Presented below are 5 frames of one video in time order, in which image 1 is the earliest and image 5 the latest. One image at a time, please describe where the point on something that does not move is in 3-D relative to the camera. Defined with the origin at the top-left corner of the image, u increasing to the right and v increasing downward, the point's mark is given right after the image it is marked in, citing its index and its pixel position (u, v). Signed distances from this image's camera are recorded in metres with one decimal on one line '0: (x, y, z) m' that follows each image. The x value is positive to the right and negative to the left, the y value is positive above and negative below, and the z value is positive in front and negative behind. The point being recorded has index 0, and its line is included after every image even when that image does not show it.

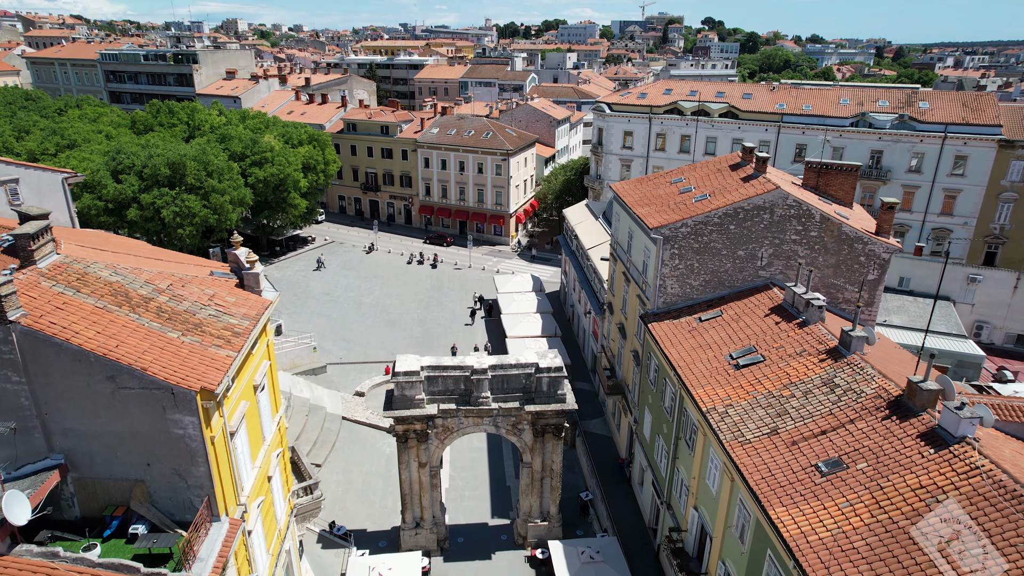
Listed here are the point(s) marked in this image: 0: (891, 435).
0: (+11.7, -4.5, +18.0) m
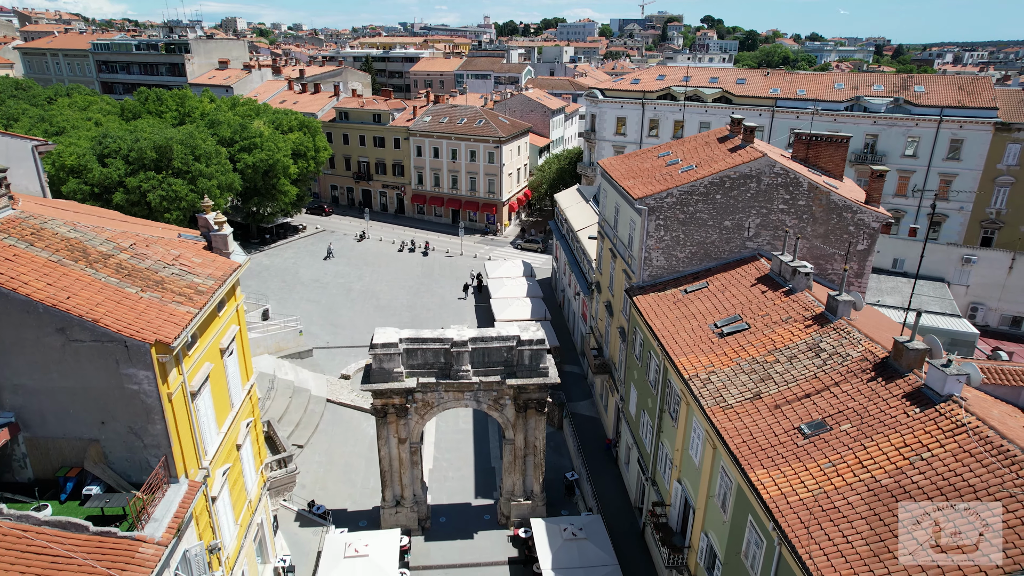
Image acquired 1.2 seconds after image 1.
0: (+10.9, -3.2, +17.3) m
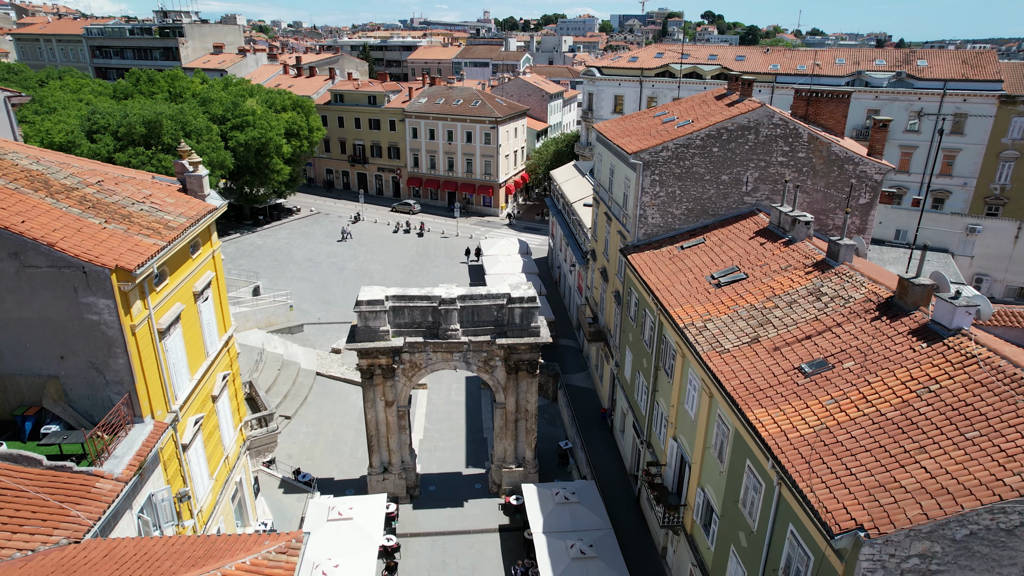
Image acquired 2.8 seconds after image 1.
0: (+10.4, -1.3, +16.4) m
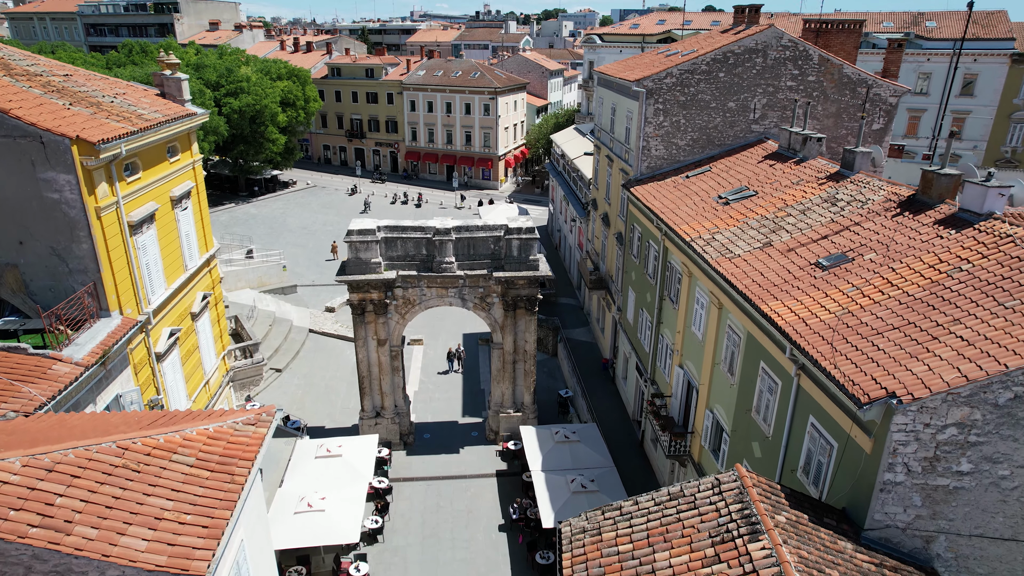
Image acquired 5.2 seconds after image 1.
0: (+10.3, +1.6, +15.3) m
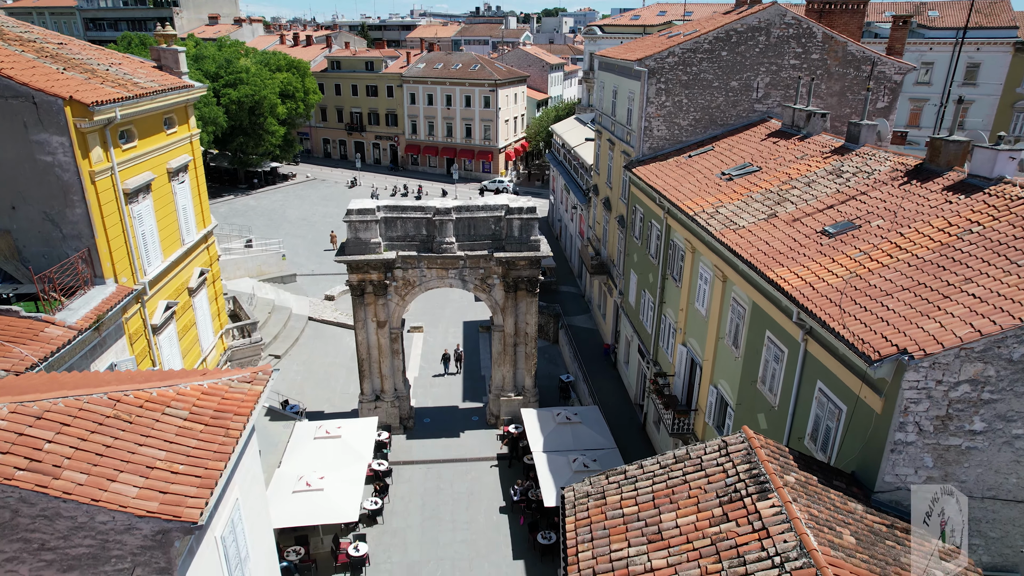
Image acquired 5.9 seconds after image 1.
0: (+10.3, +2.4, +15.1) m
